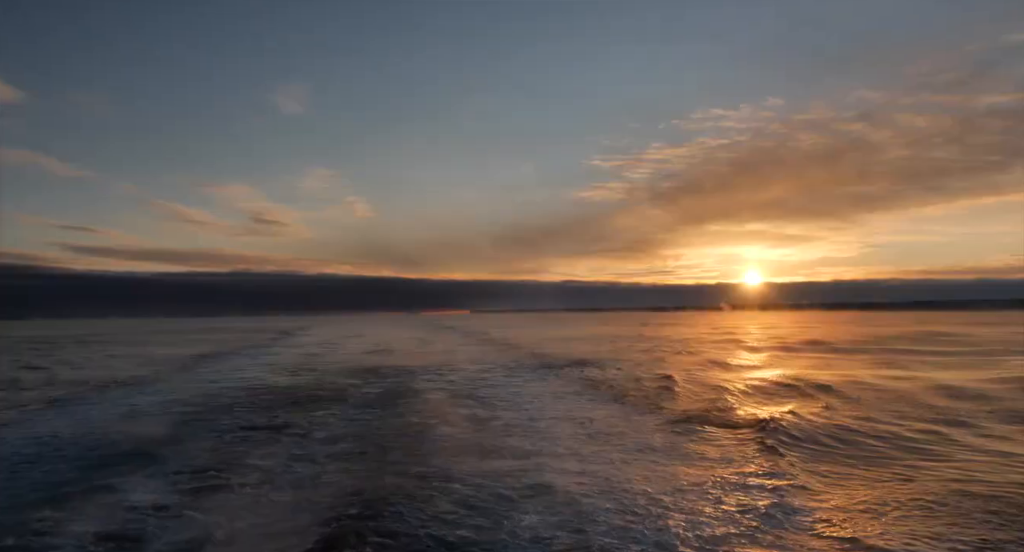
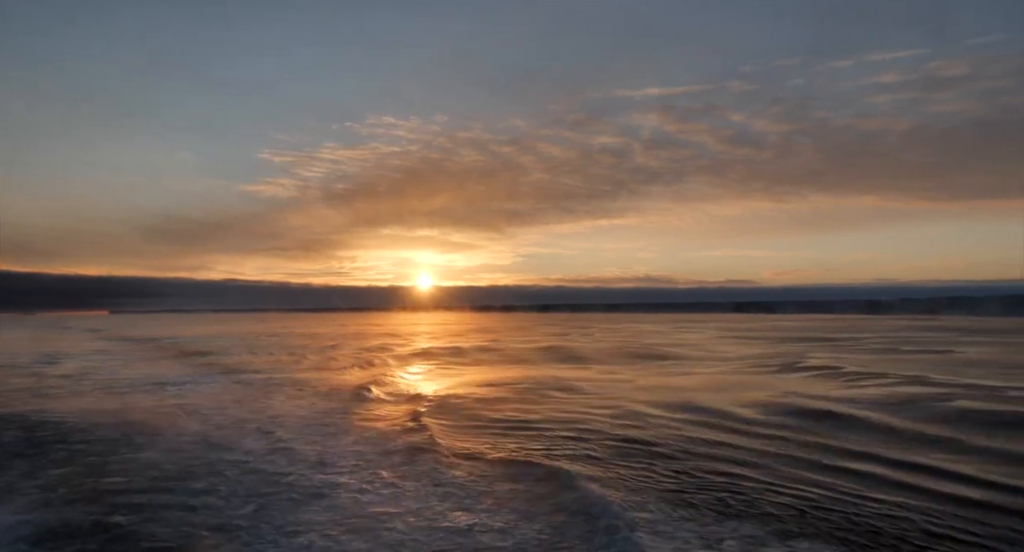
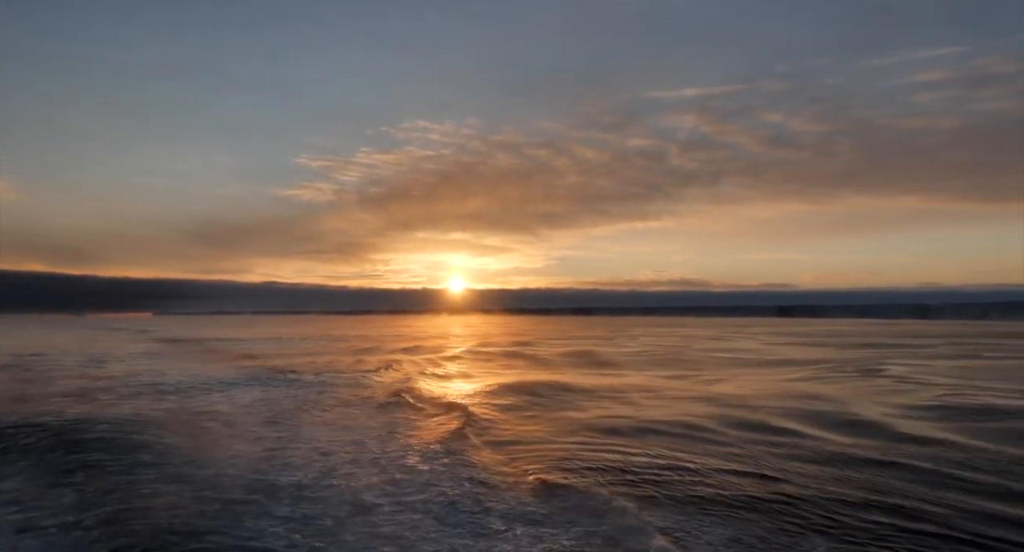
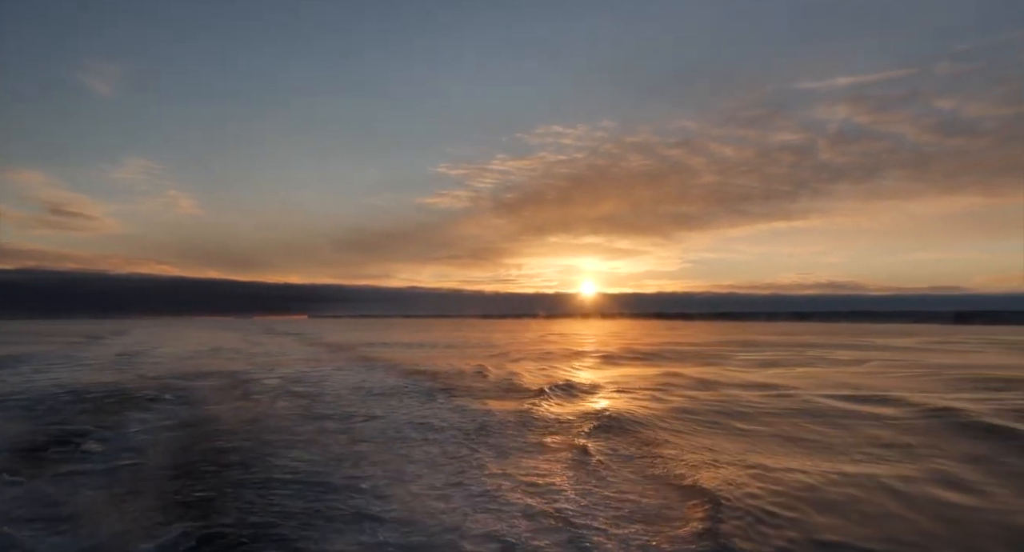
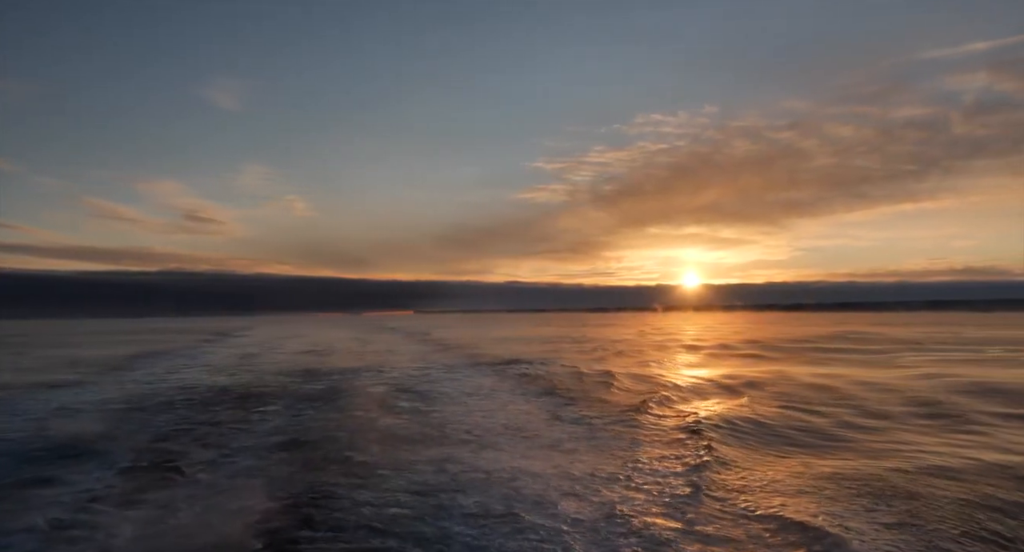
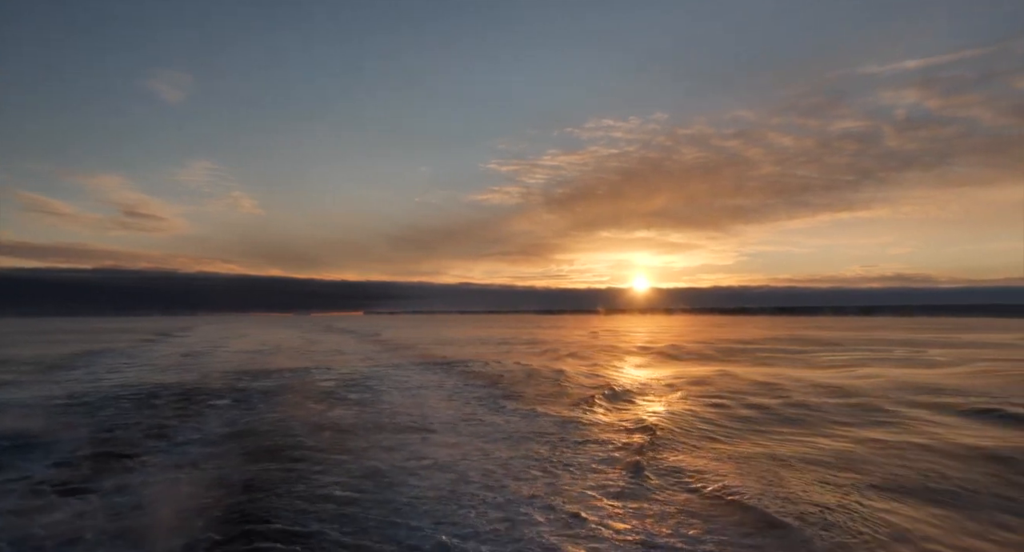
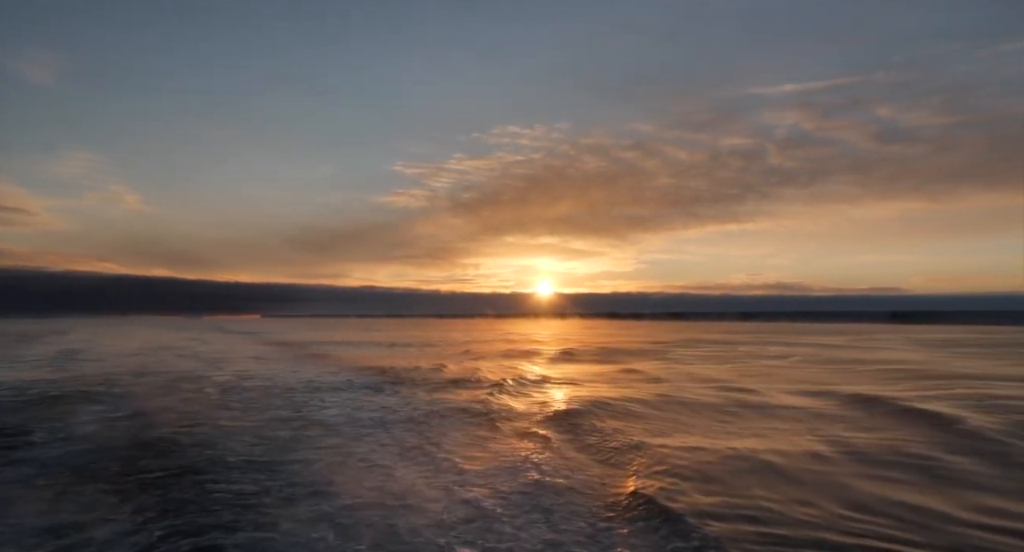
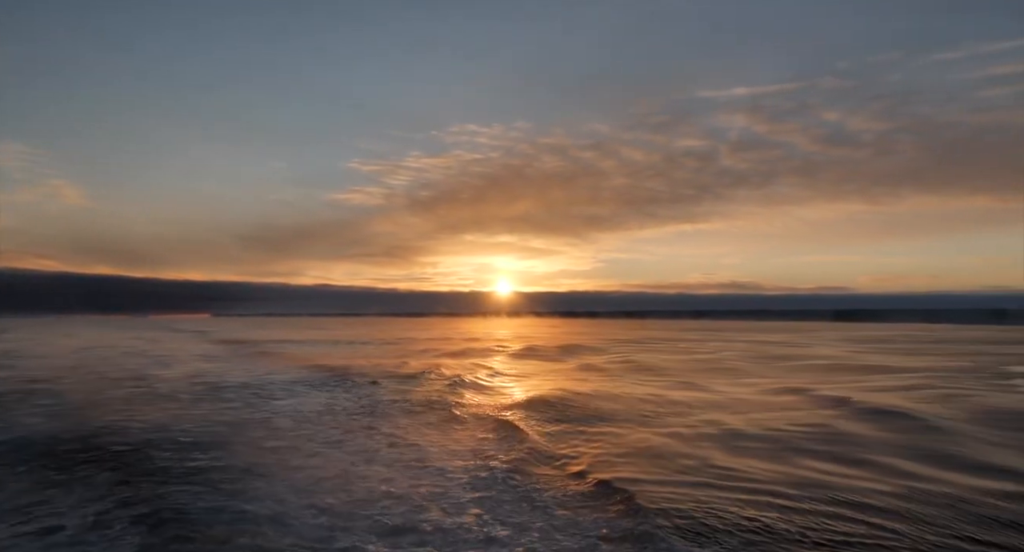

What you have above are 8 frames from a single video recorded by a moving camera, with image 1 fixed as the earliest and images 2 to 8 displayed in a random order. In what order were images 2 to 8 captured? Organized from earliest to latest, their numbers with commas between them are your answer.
5, 6, 4, 7, 8, 3, 2
